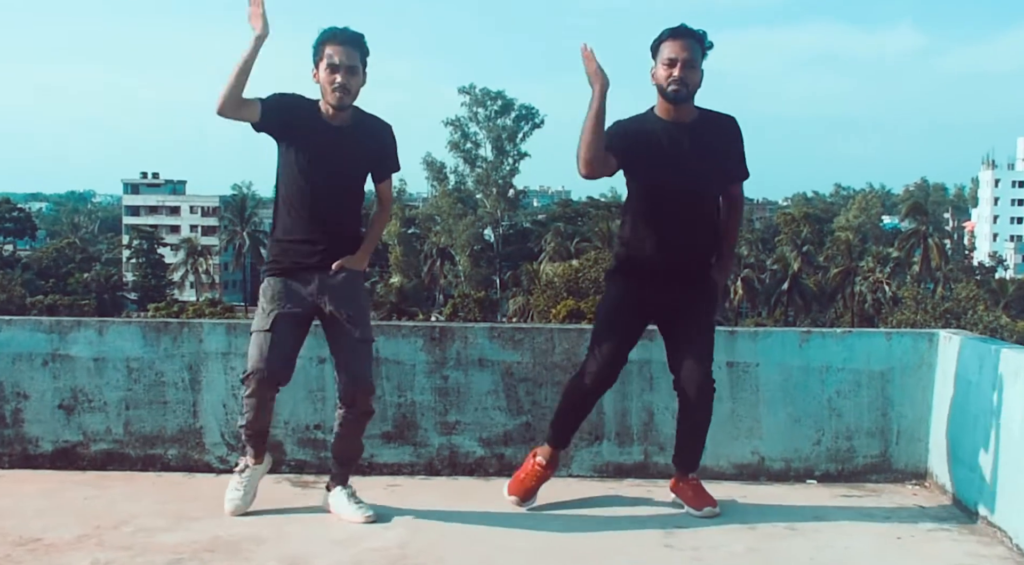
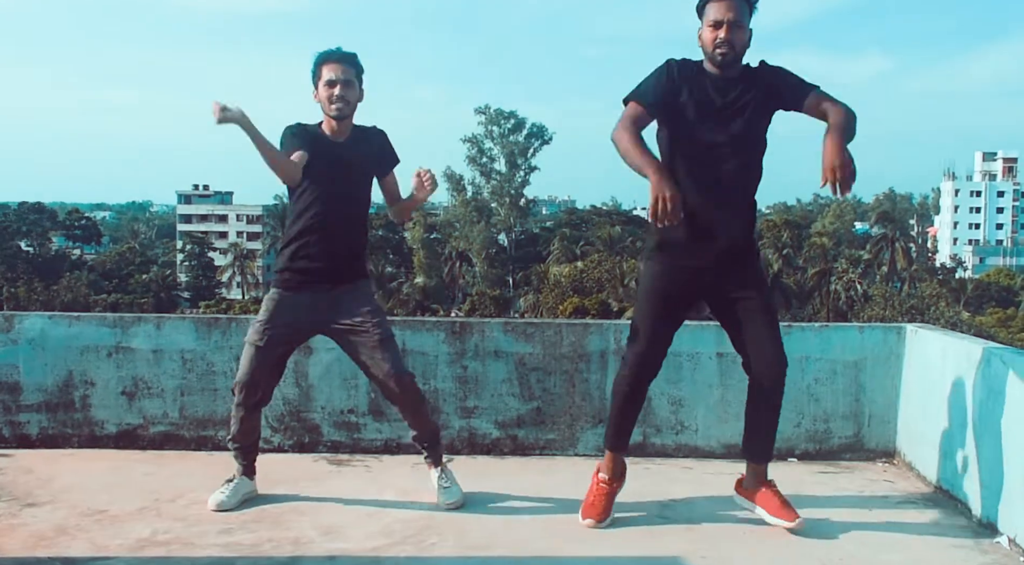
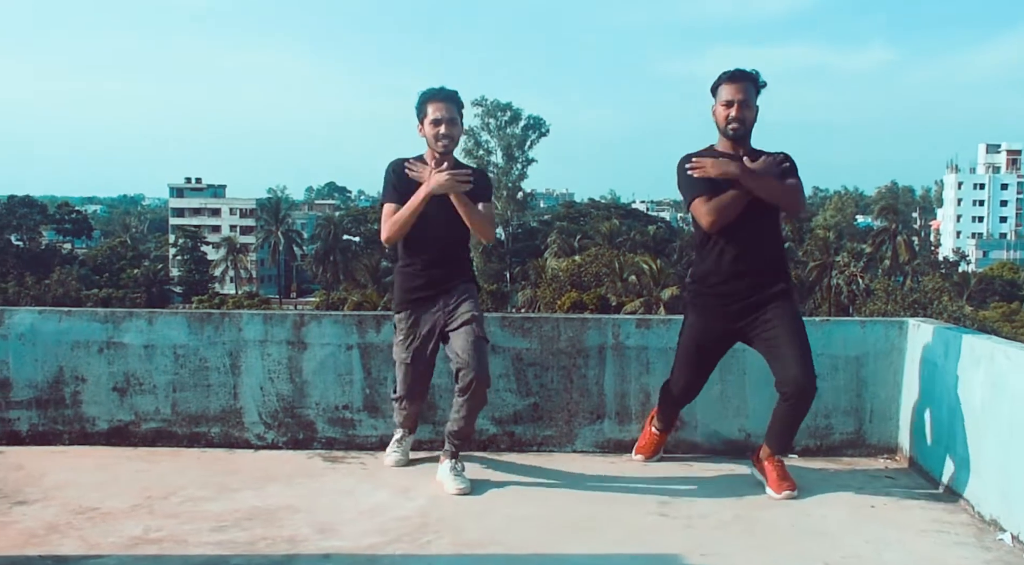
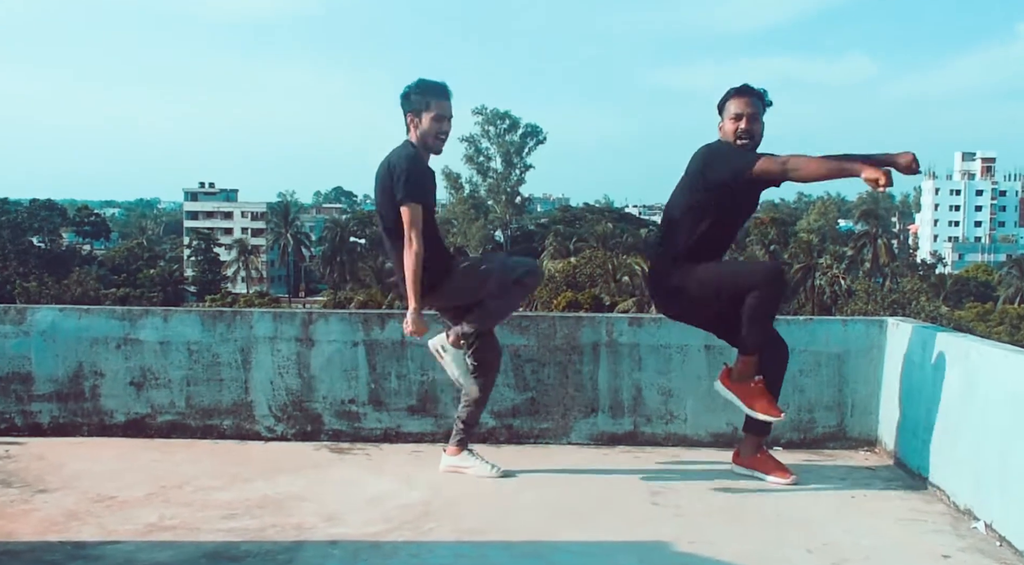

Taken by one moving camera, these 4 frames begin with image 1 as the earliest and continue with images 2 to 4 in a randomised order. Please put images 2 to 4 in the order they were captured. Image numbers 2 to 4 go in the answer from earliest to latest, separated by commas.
4, 3, 2
